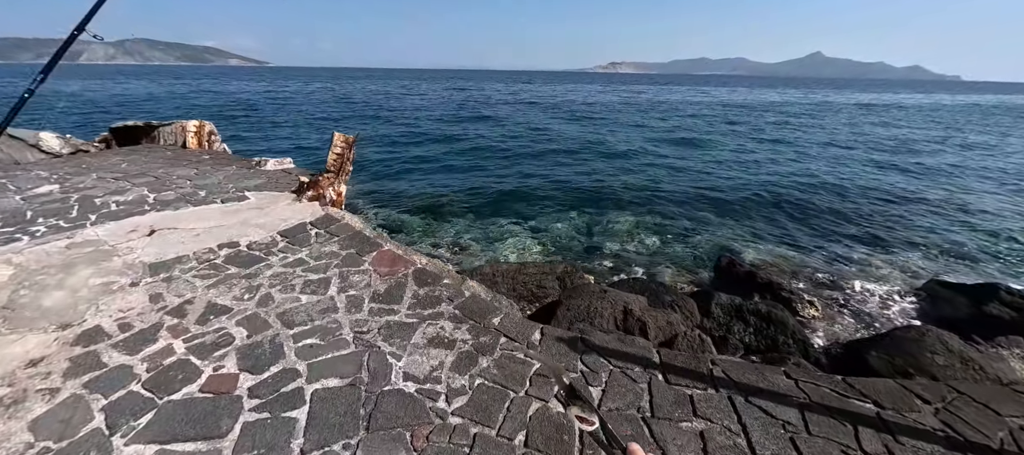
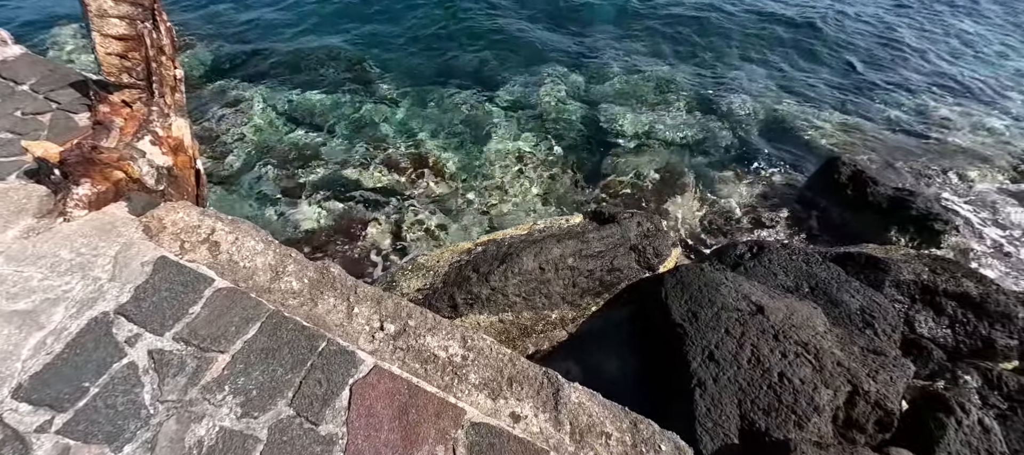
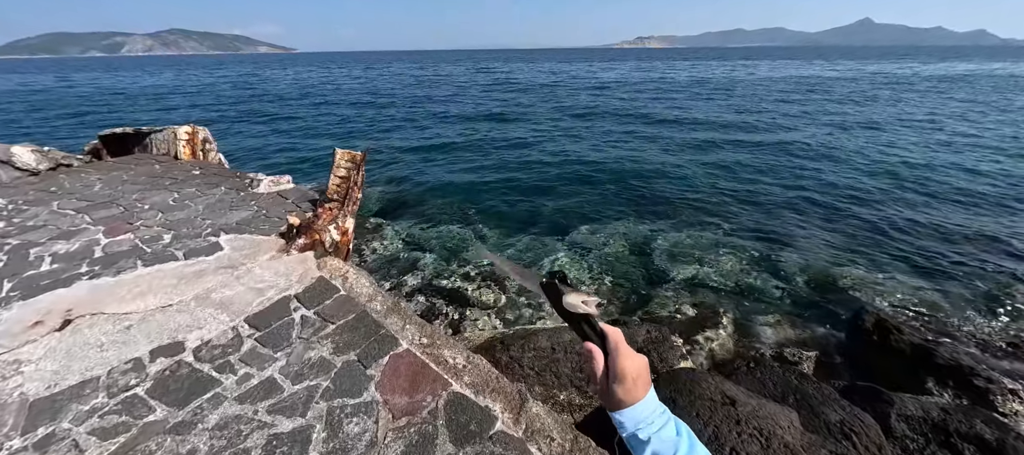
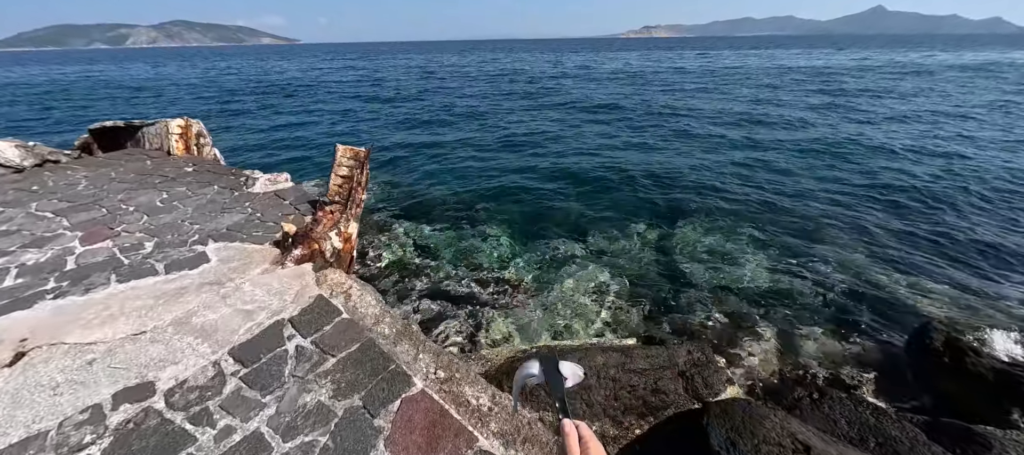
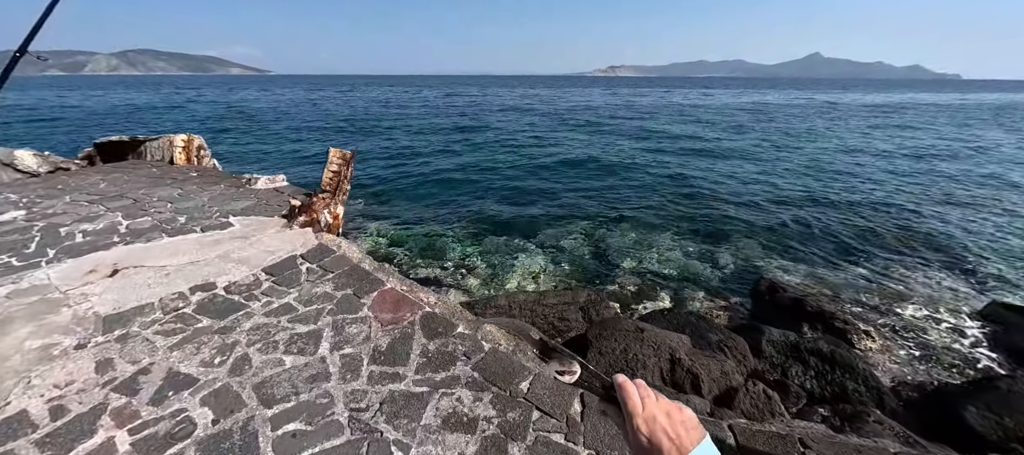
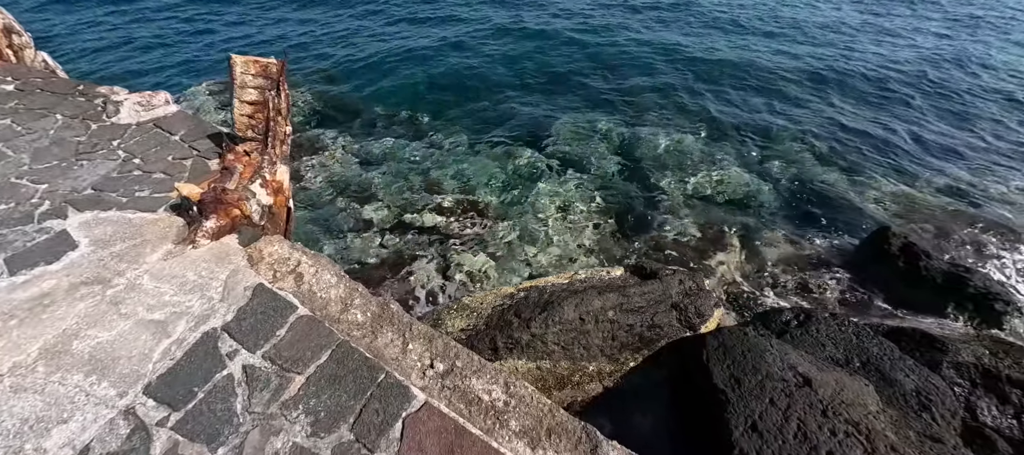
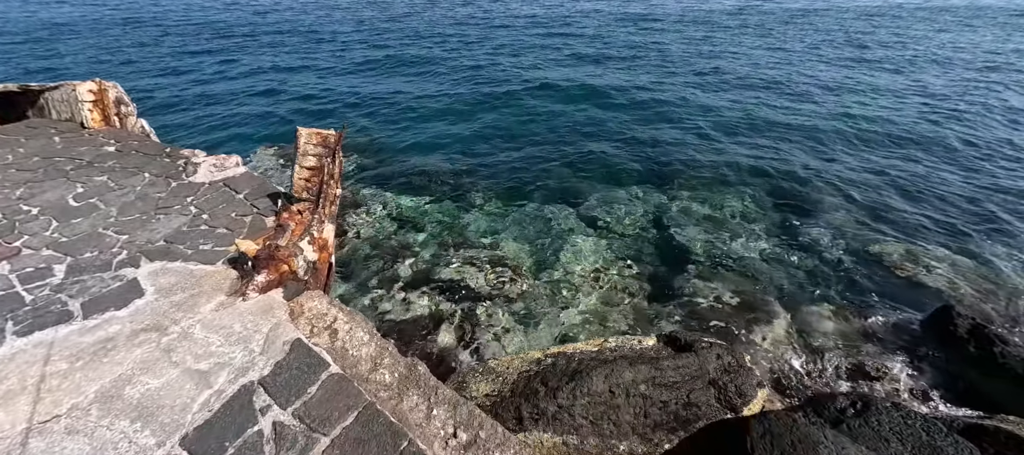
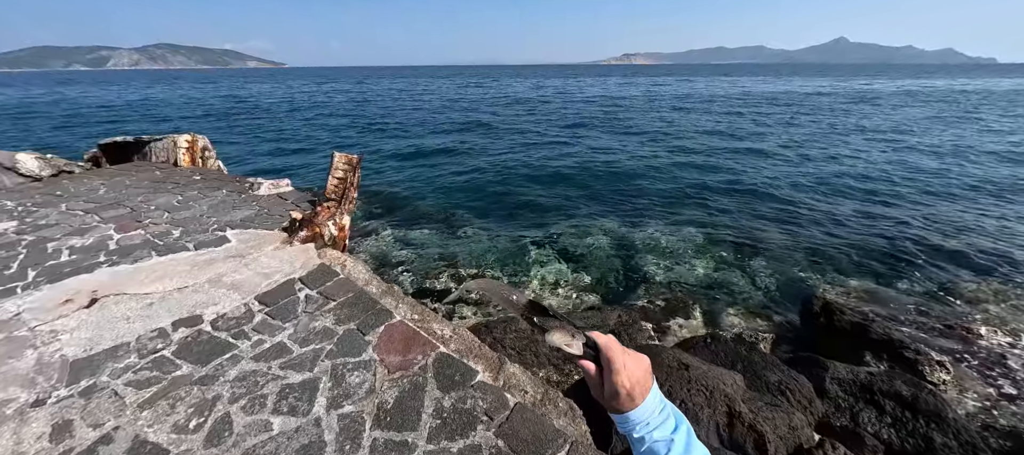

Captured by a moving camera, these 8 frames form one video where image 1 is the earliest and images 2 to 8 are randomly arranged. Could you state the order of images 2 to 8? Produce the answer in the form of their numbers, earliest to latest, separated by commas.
5, 8, 3, 4, 7, 6, 2
